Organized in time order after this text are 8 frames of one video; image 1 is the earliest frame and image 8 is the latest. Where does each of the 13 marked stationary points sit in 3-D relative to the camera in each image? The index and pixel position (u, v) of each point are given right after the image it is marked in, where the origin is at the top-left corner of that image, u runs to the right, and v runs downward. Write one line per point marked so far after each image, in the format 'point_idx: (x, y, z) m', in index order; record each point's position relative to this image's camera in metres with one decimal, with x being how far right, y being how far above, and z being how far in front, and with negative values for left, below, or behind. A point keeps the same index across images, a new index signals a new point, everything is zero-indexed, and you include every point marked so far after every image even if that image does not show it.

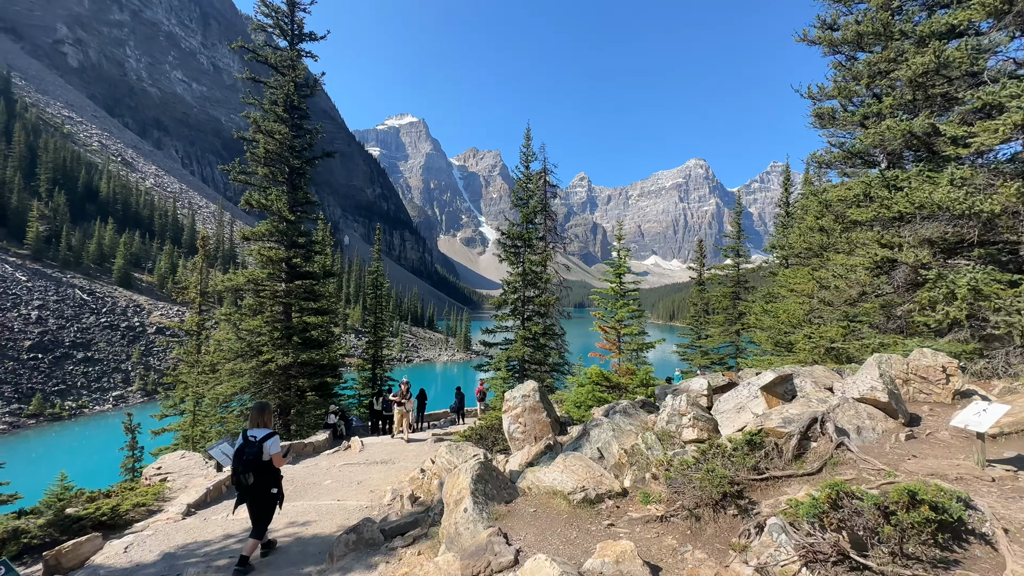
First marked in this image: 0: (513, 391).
0: (0.0, -1.8, +8.0) m
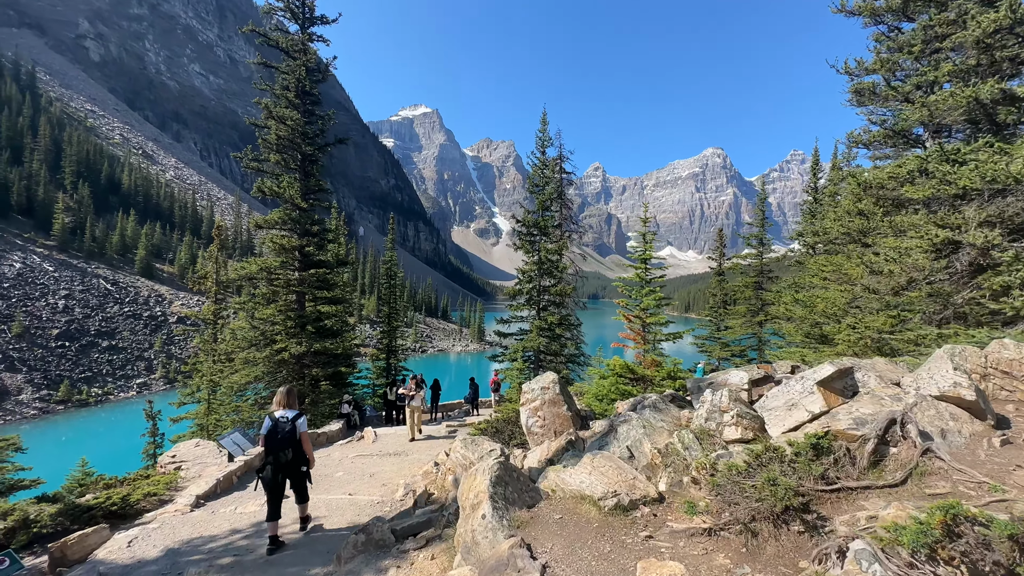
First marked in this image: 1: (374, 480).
0: (+0.3, -1.6, +7.6) m
1: (-2.8, -3.9, +9.0) m
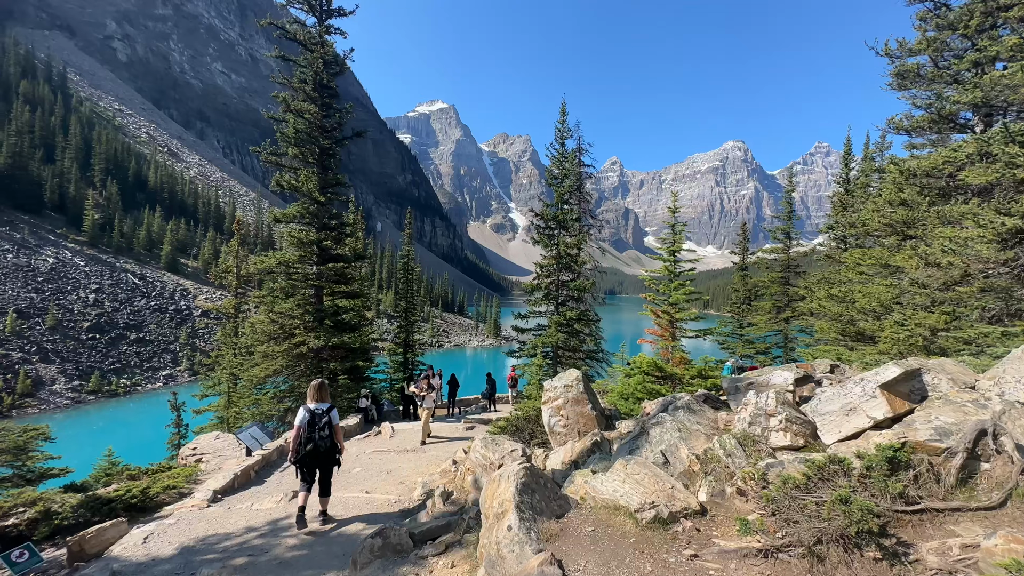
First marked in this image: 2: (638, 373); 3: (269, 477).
0: (+0.7, -1.5, +7.3) m
1: (-2.4, -3.8, +8.8) m
2: (+2.8, -1.9, +9.9) m
3: (-5.1, -4.0, +9.4) m
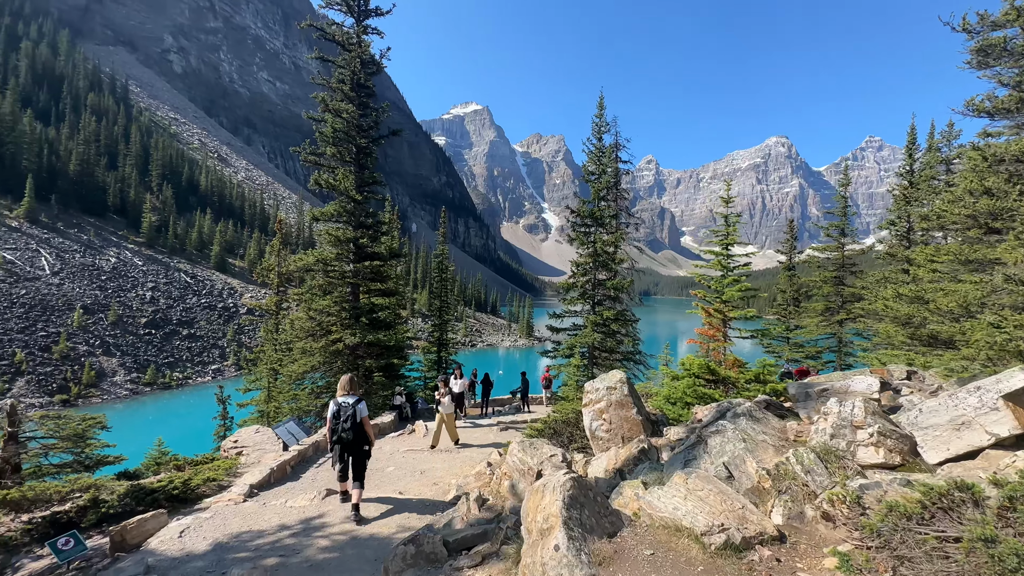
0: (+1.3, -1.4, +6.8) m
1: (-1.7, -3.7, +8.6) m
2: (+3.6, -1.8, +9.3) m
3: (-4.4, -3.9, +9.4) m
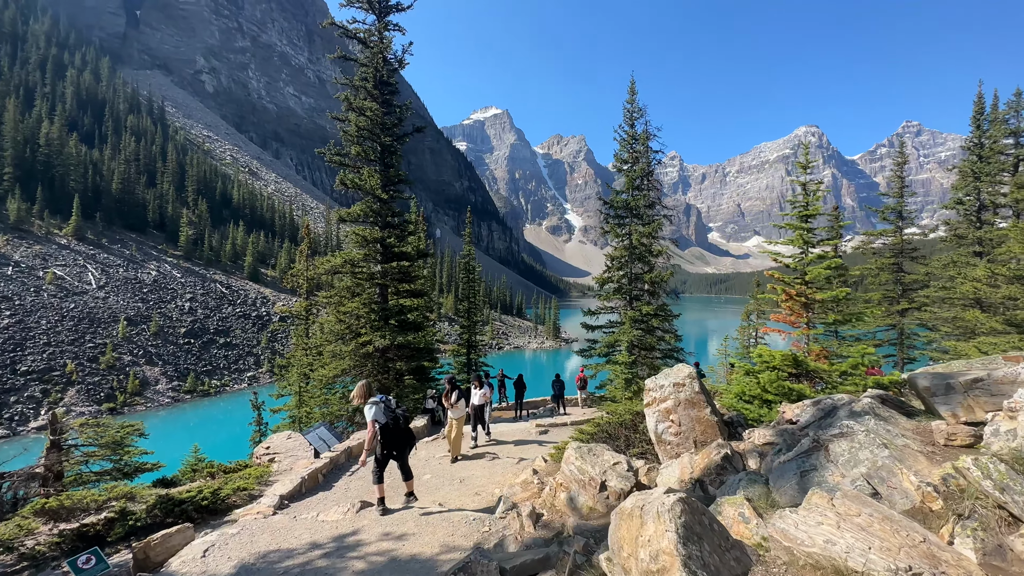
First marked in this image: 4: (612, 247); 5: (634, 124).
0: (+2.0, -1.2, +6.0) m
1: (-0.8, -3.5, +7.9) m
2: (+4.5, -1.6, +8.3) m
3: (-3.5, -3.8, +8.8) m
4: (+4.3, +1.8, +19.2) m
5: (+5.1, +6.9, +18.7) m
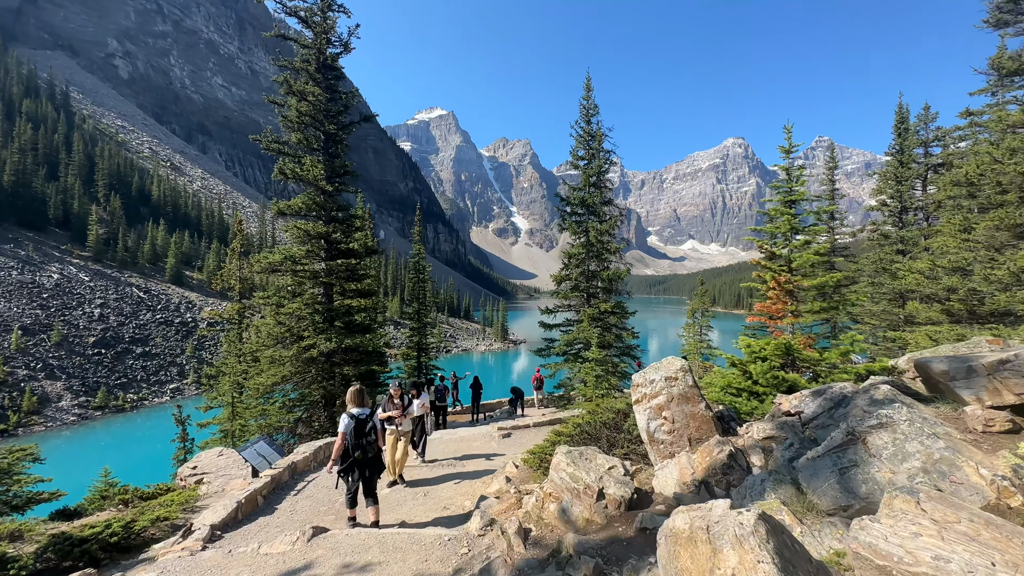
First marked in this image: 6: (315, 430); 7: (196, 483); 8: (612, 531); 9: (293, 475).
0: (+1.7, -1.0, +5.6) m
1: (-1.3, -3.4, +7.1) m
2: (+3.9, -1.4, +8.1) m
3: (-4.0, -3.7, +7.7) m
4: (+2.4, +1.9, +19.0) m
5: (+3.3, +7.0, +18.7) m
6: (-7.1, -5.1, +16.0) m
7: (-7.5, -4.6, +10.5) m
8: (+0.9, -2.3, +4.1) m
9: (-4.5, -3.8, +9.1) m
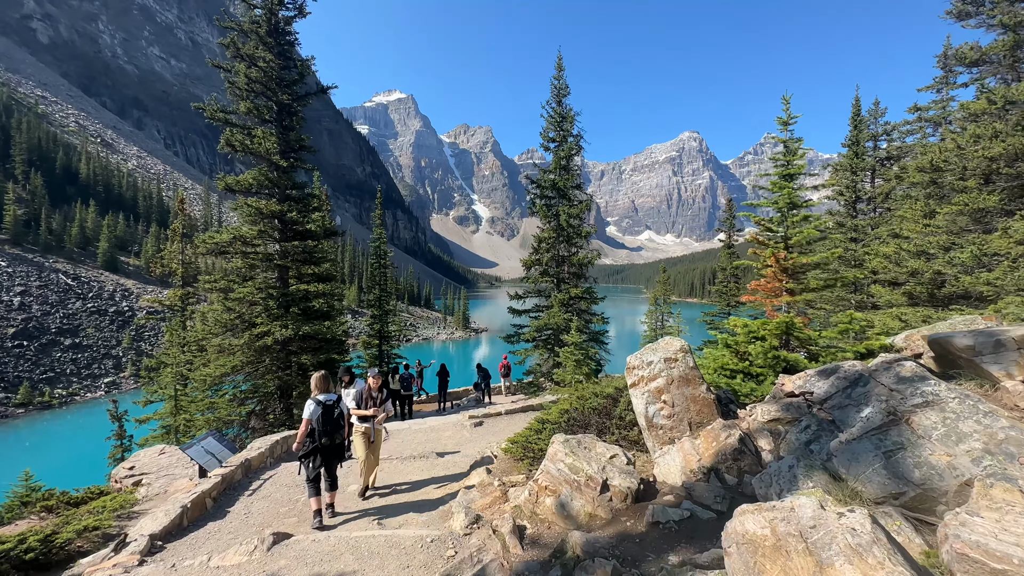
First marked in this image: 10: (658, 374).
0: (+1.6, -0.8, +5.2) m
1: (-1.6, -3.1, +6.6) m
2: (+3.5, -1.0, +8.0) m
3: (-4.3, -3.4, +6.9) m
4: (+1.1, +2.5, +18.6) m
5: (+2.0, +7.6, +18.2) m
6: (-8.1, -4.6, +14.9) m
7: (-8.0, -4.2, +9.4) m
8: (+0.9, -2.0, +3.7) m
9: (-4.9, -3.4, +8.3) m
10: (+1.6, -1.0, +5.0) m
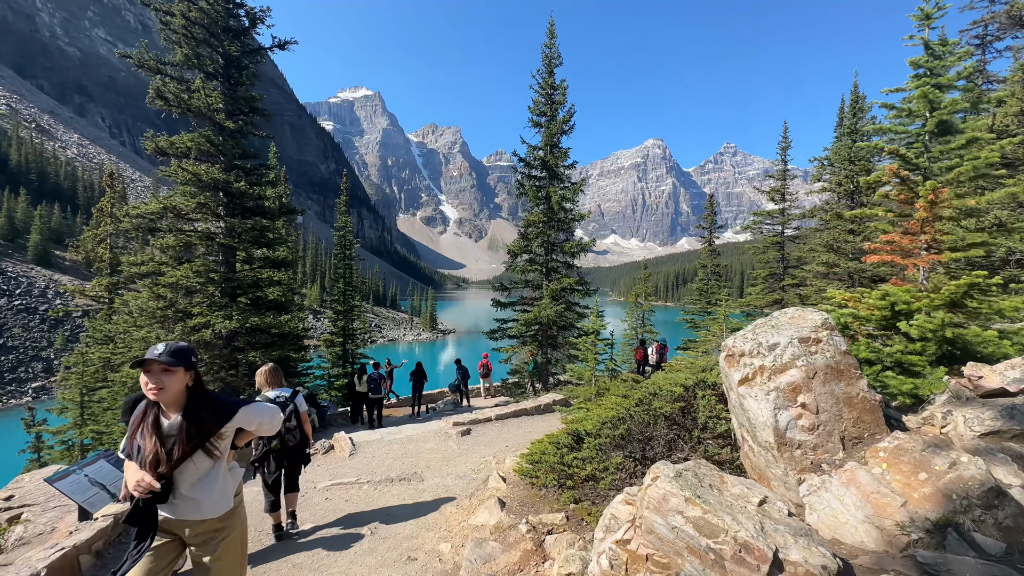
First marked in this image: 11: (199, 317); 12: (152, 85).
0: (+1.9, -0.3, +3.5) m
1: (-1.3, -2.6, +4.6) m
2: (+3.7, -0.7, +6.4) m
3: (-4.1, -2.9, +4.7) m
4: (+0.5, +2.9, +16.8) m
5: (+1.5, +8.0, +16.5) m
6: (-8.5, -4.1, +12.4) m
7: (-8.0, -3.7, +6.9) m
8: (+1.4, -1.6, +1.9) m
9: (-4.8, -3.0, +6.0) m
10: (+2.0, -0.6, +3.3) m
11: (-8.6, -0.8, +12.2) m
12: (-10.0, +5.7, +12.5) m
